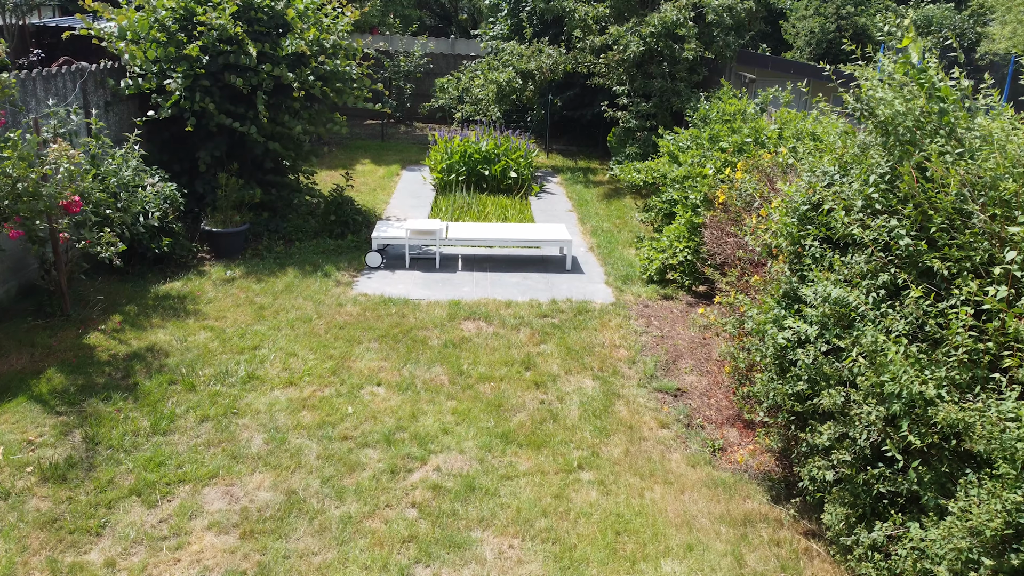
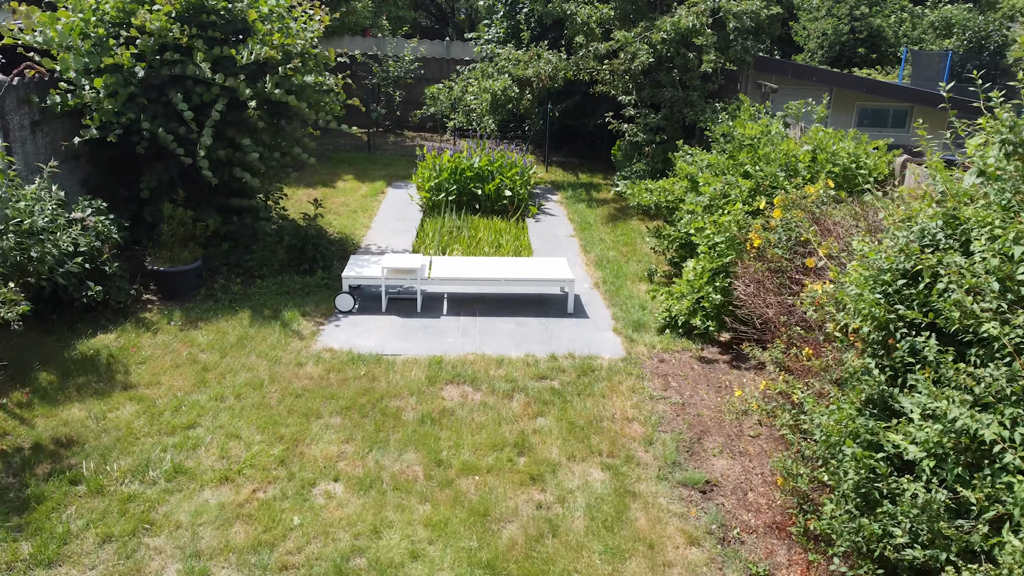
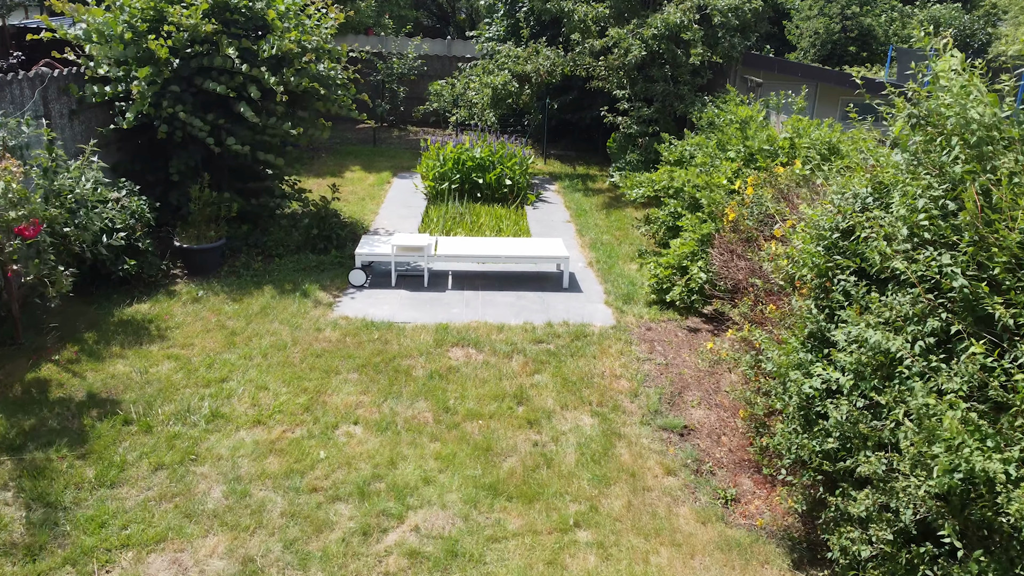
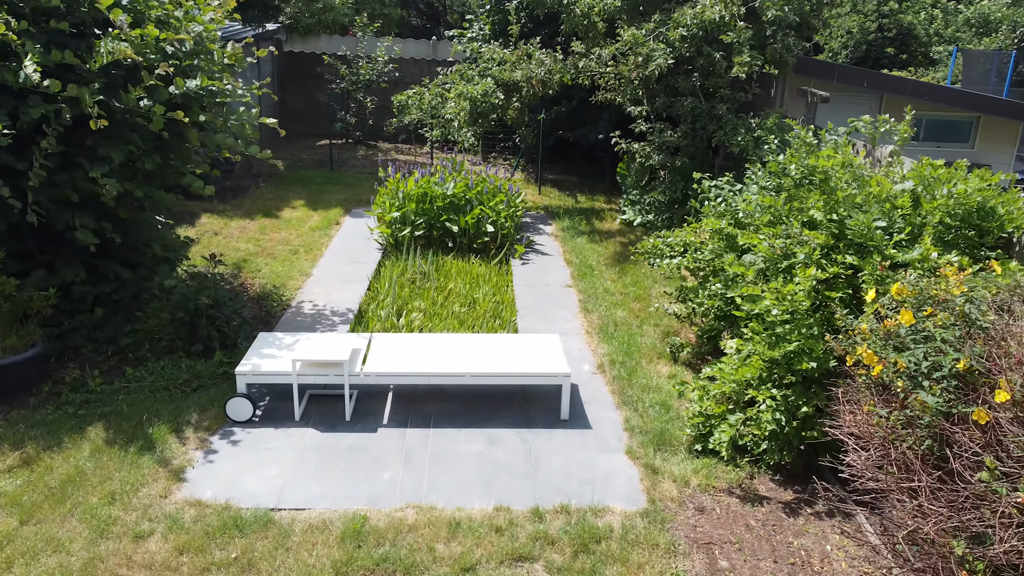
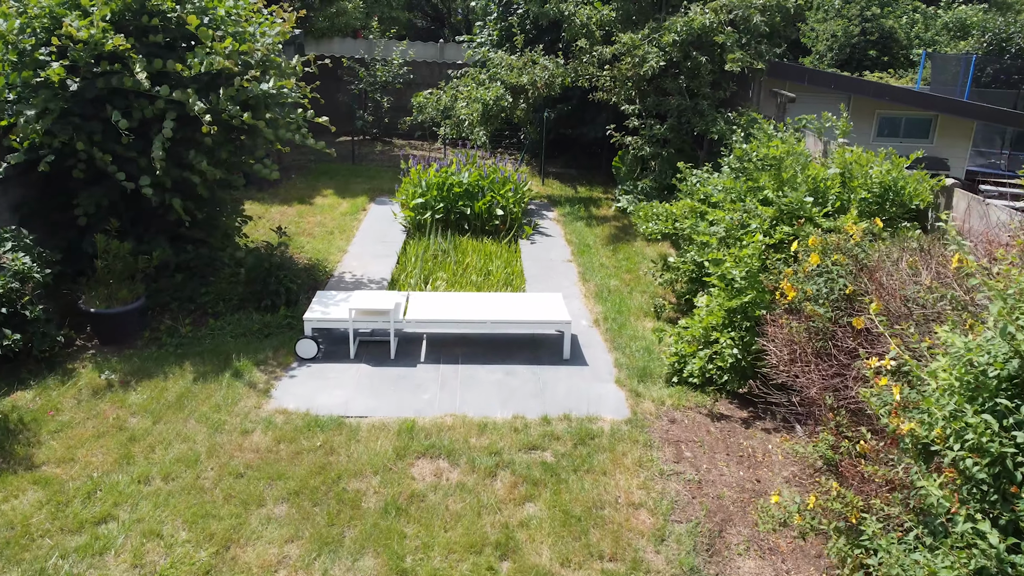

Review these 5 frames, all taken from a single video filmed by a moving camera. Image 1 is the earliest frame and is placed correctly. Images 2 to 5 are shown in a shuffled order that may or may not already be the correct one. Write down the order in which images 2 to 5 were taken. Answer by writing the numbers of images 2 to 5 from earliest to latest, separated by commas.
3, 2, 5, 4
